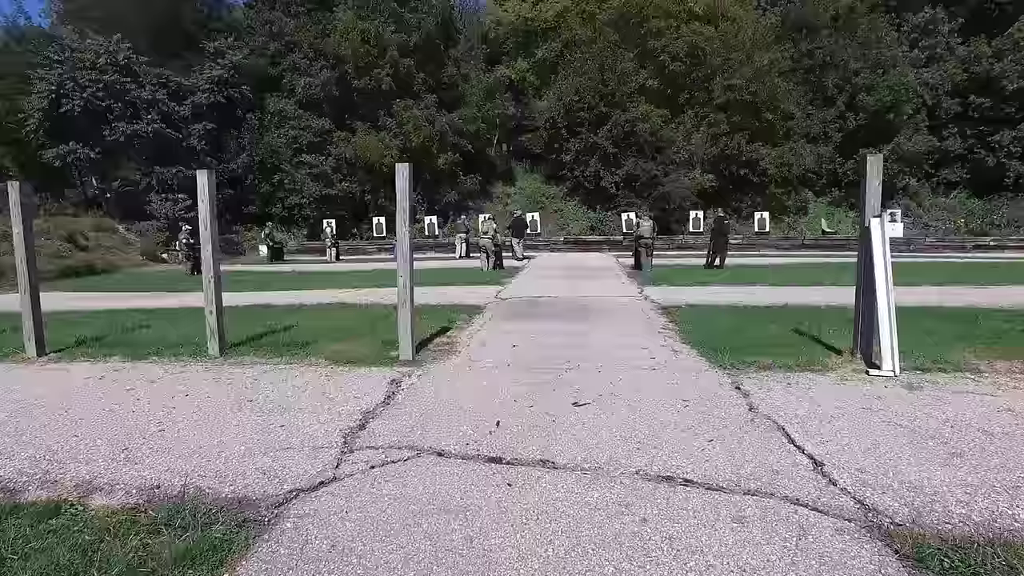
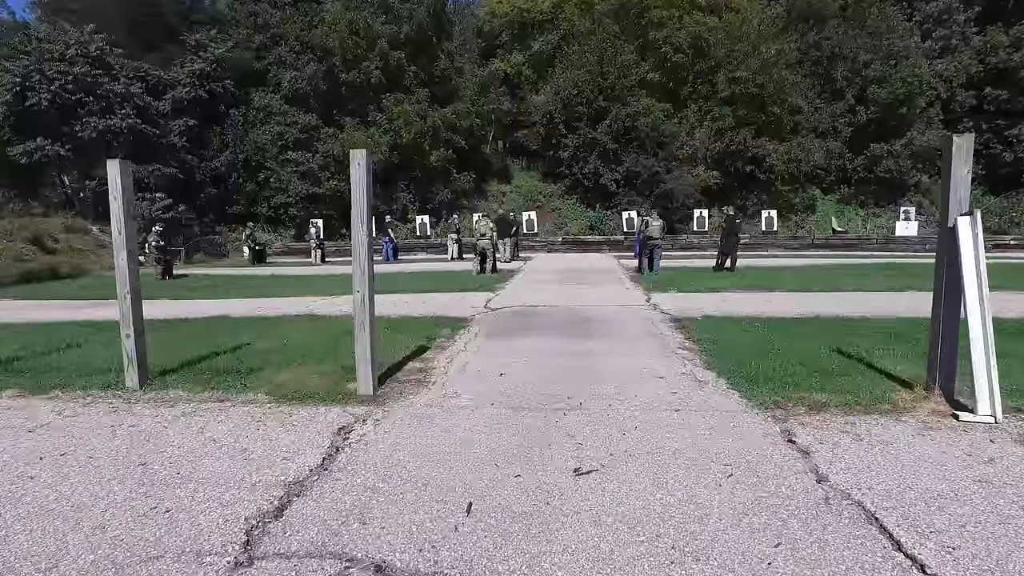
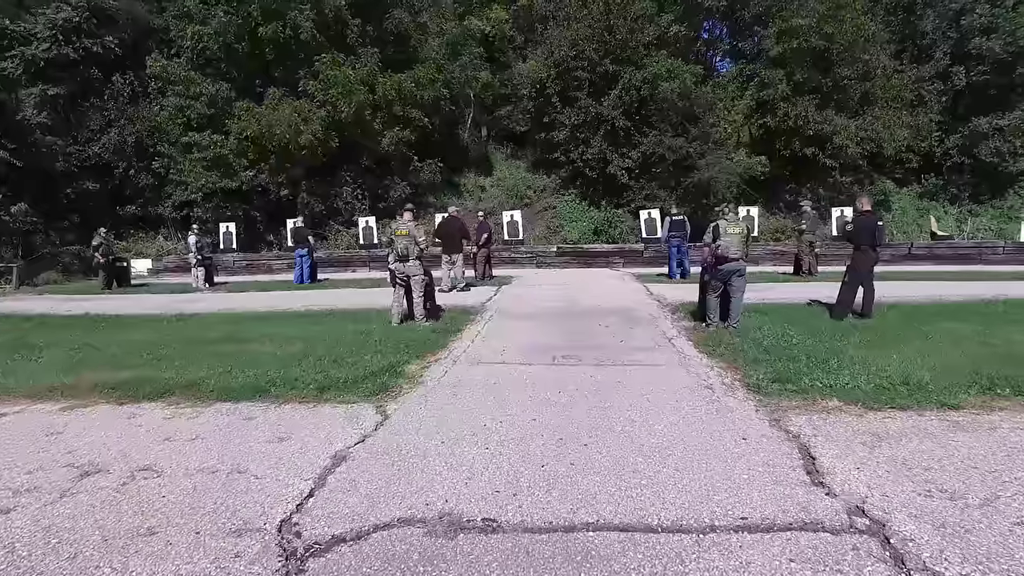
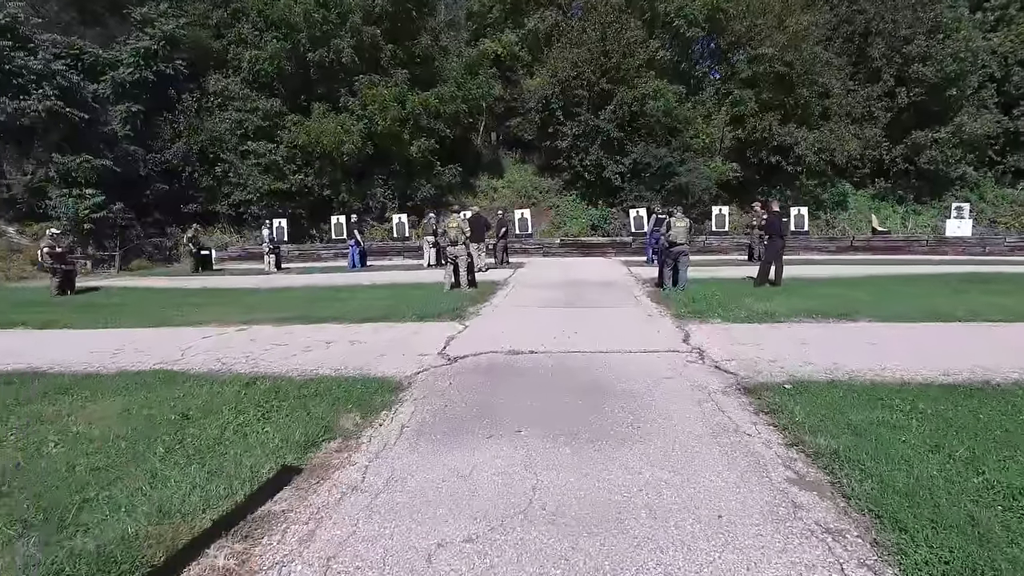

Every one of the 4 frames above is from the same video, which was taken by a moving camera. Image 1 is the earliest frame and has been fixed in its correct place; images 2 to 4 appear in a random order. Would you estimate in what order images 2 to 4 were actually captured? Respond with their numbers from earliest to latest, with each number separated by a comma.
2, 4, 3
